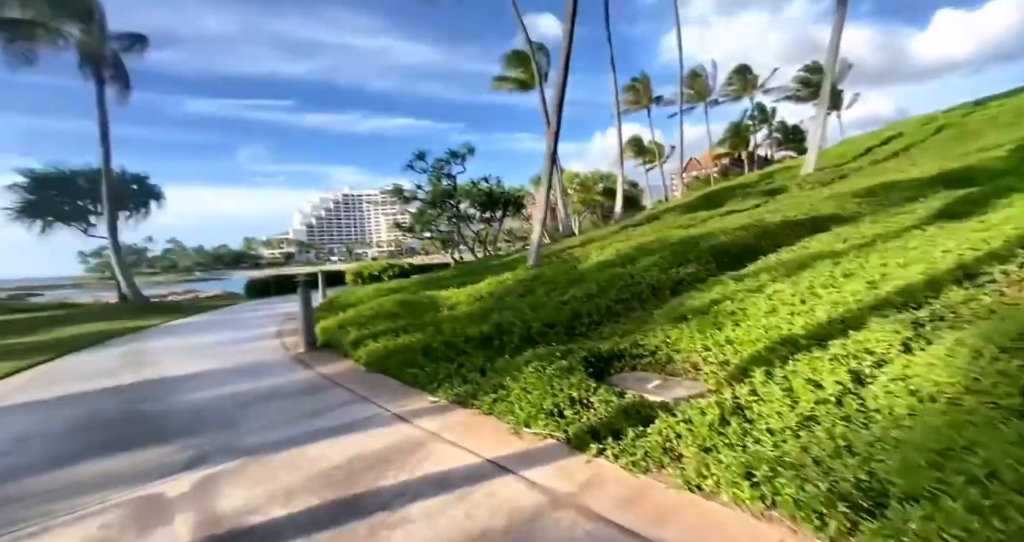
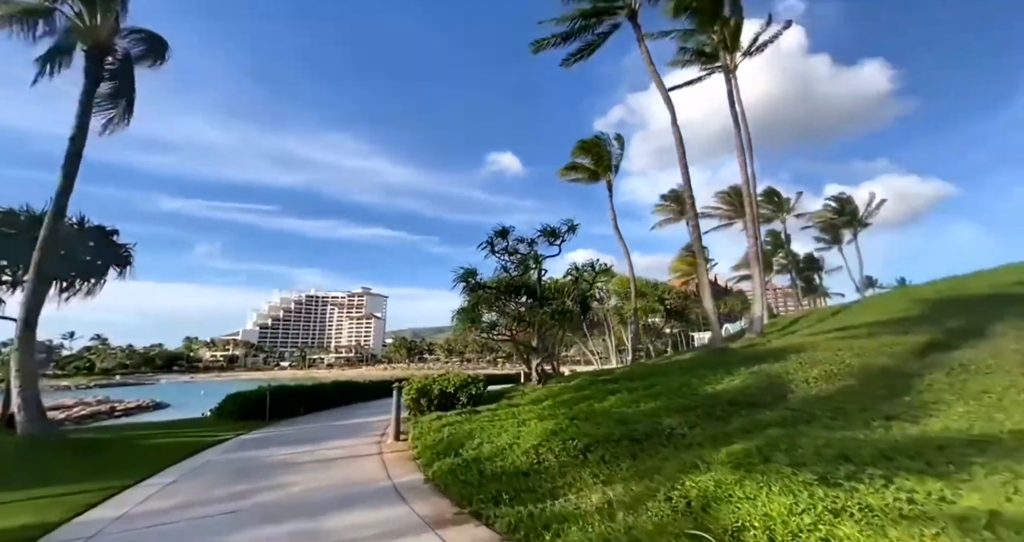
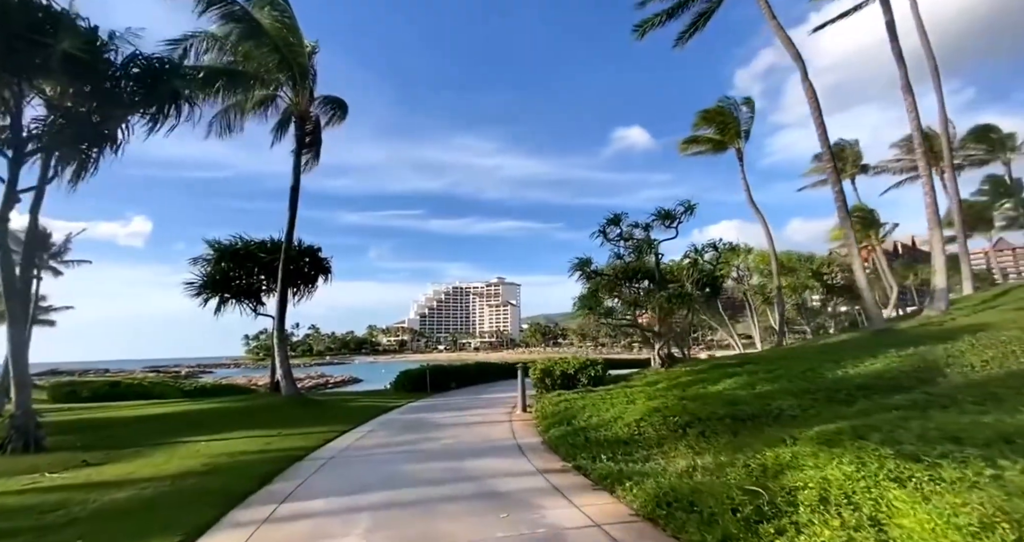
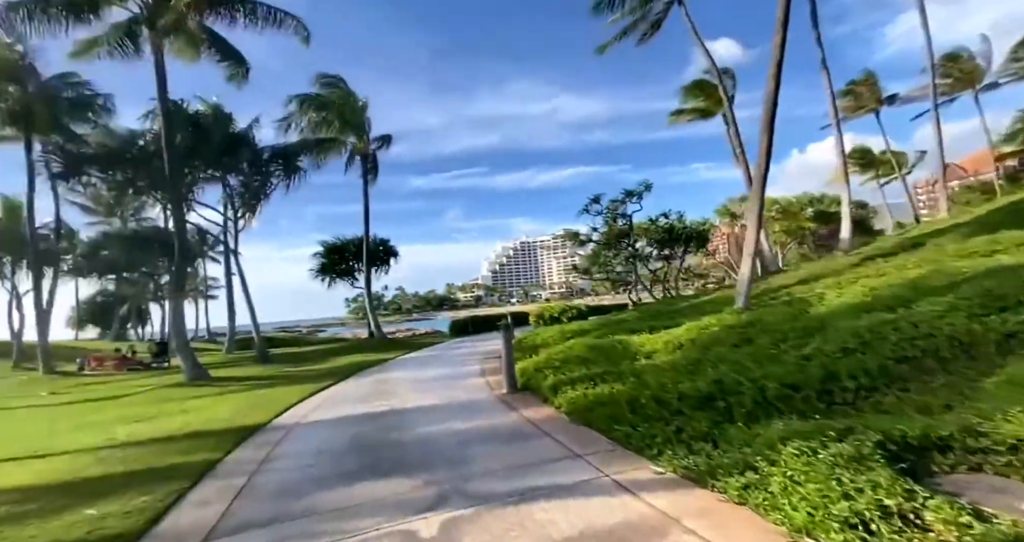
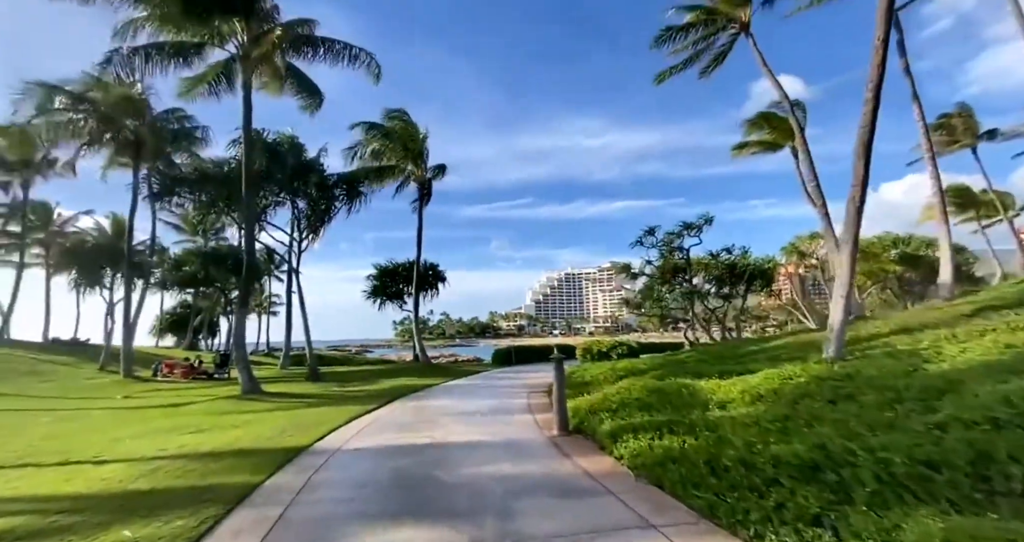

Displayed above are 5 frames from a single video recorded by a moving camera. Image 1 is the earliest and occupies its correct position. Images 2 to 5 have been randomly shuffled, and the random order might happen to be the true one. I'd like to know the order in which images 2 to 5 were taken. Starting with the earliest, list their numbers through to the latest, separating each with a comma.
4, 5, 3, 2
